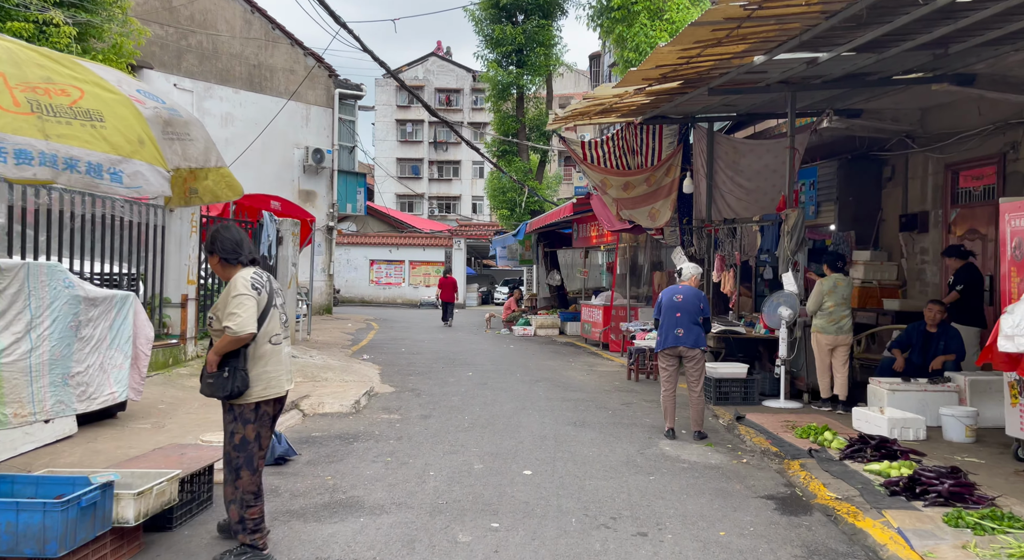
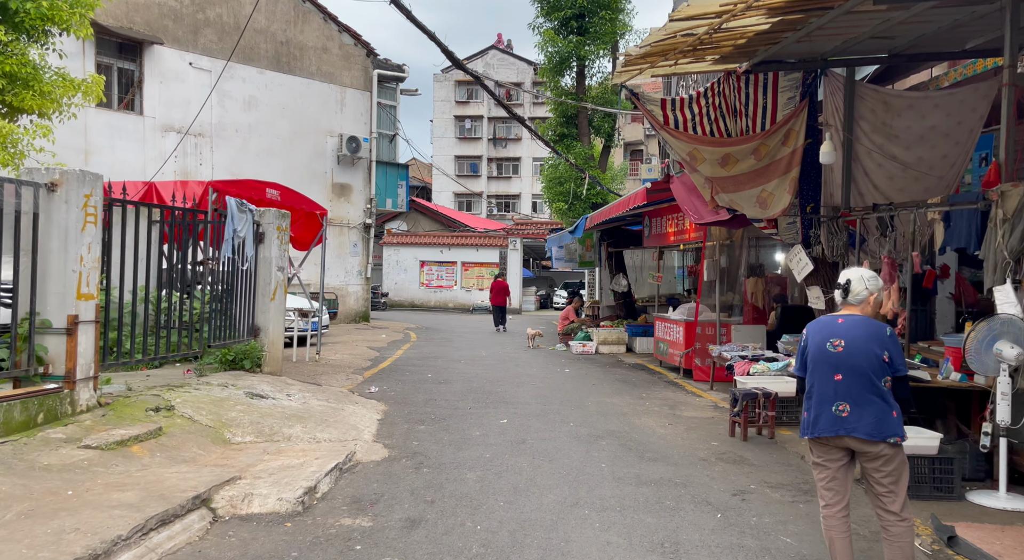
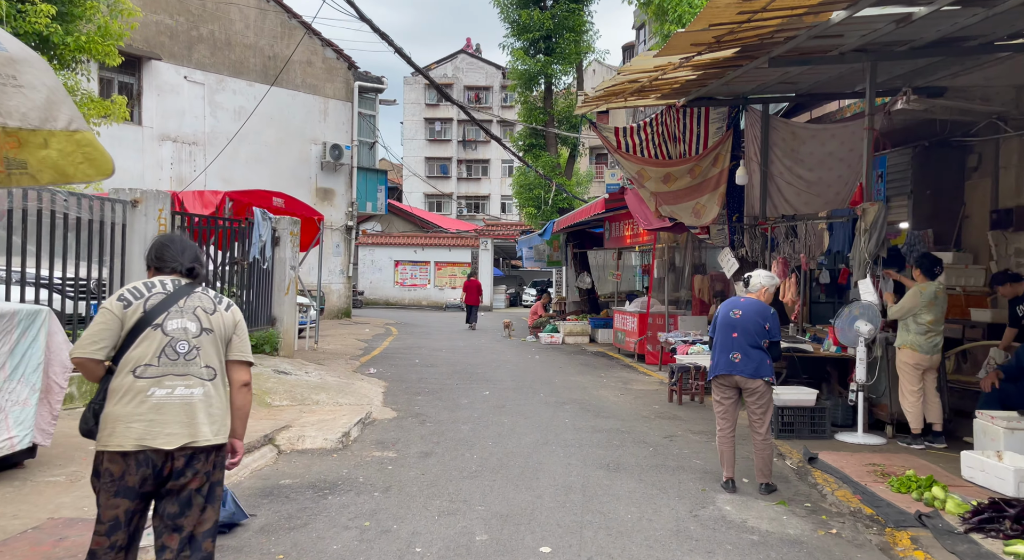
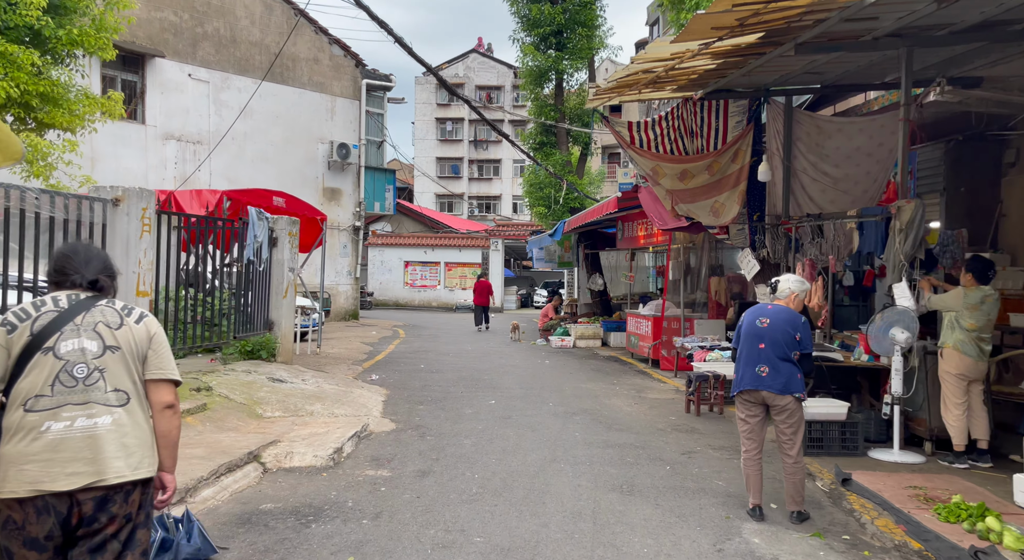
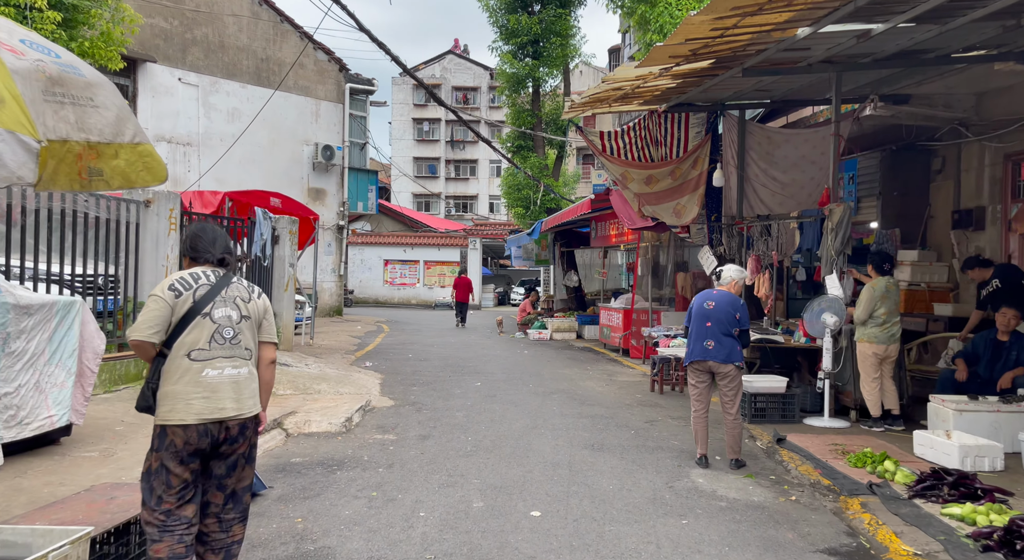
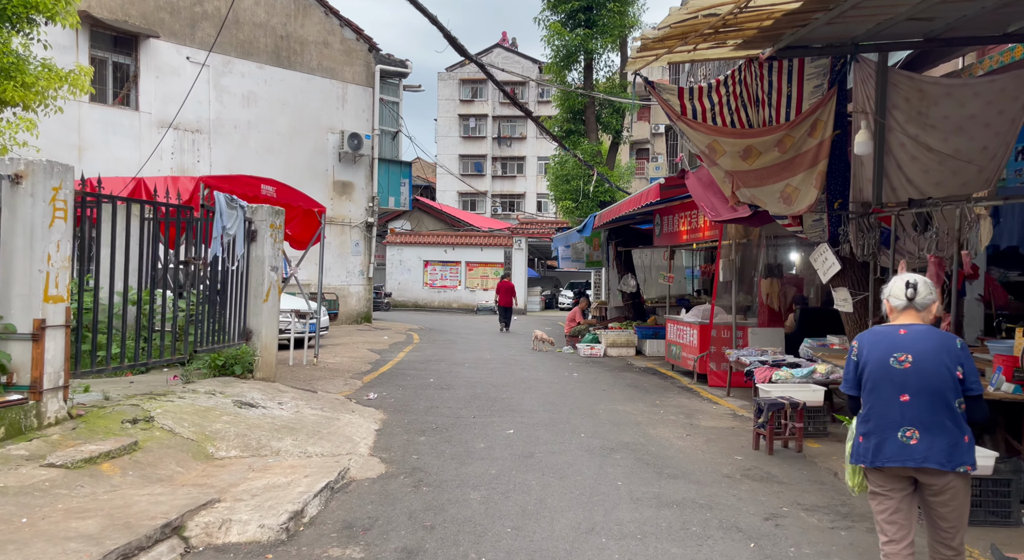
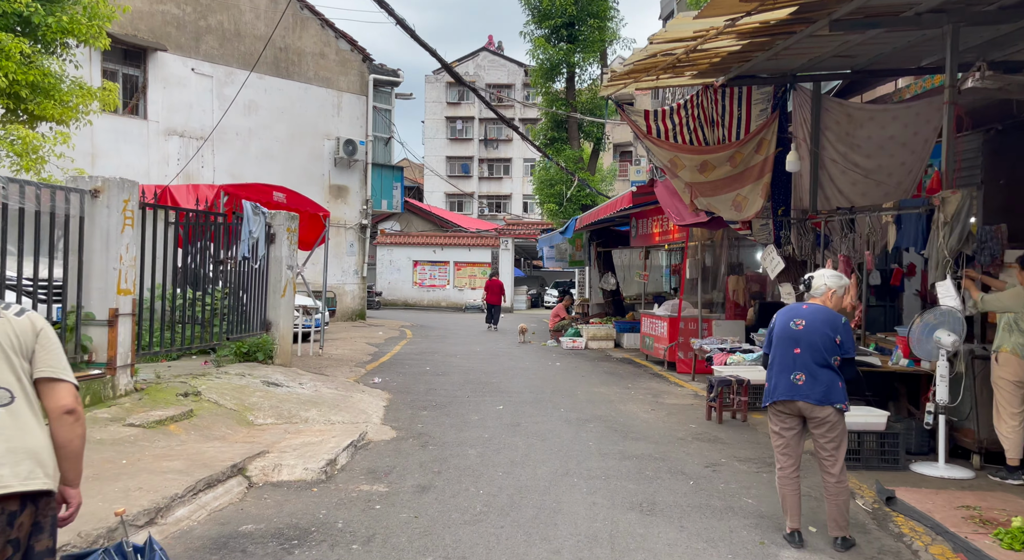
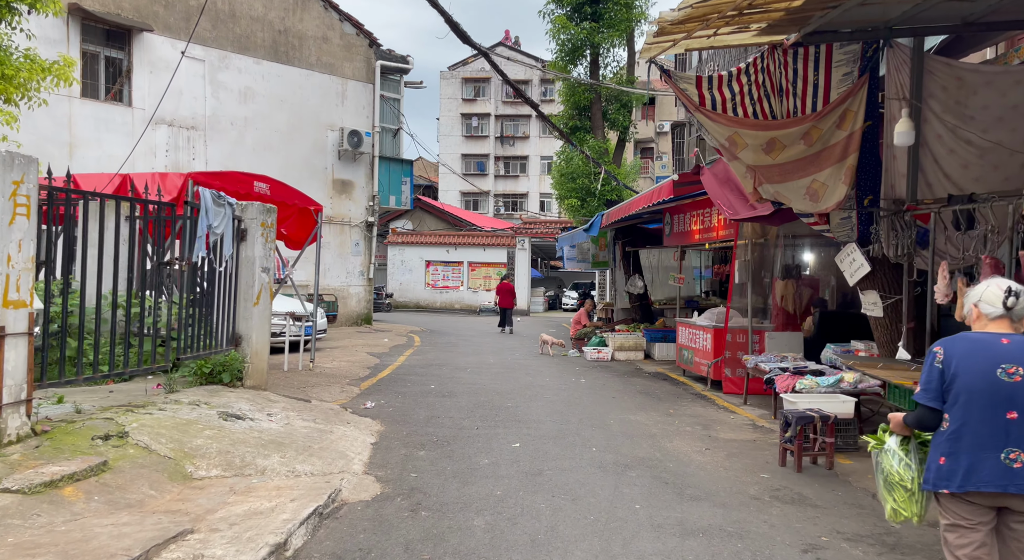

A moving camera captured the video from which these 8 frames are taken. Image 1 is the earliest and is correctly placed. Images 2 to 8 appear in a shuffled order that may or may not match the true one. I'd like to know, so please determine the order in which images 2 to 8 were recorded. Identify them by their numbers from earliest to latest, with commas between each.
5, 3, 4, 7, 2, 6, 8
